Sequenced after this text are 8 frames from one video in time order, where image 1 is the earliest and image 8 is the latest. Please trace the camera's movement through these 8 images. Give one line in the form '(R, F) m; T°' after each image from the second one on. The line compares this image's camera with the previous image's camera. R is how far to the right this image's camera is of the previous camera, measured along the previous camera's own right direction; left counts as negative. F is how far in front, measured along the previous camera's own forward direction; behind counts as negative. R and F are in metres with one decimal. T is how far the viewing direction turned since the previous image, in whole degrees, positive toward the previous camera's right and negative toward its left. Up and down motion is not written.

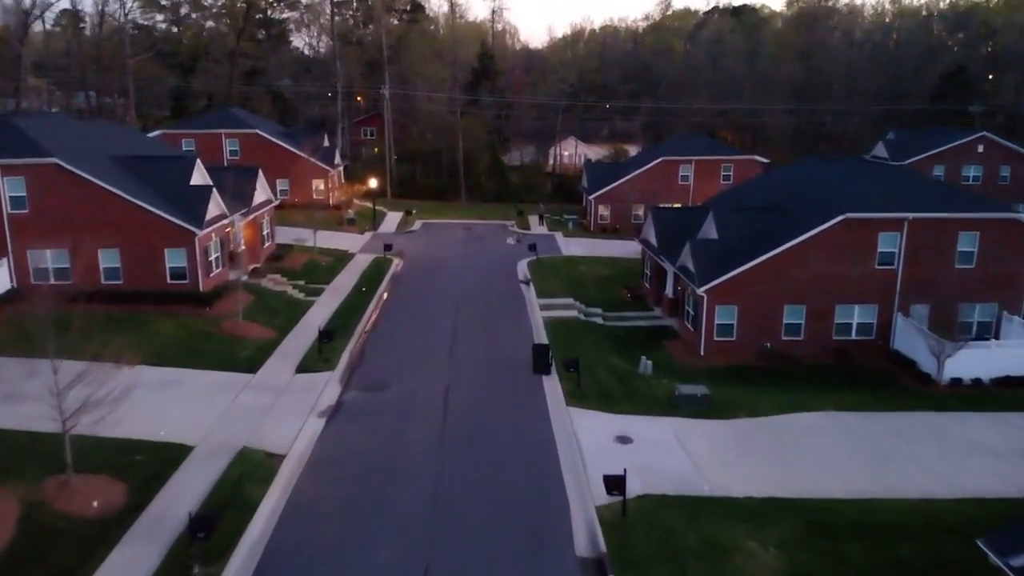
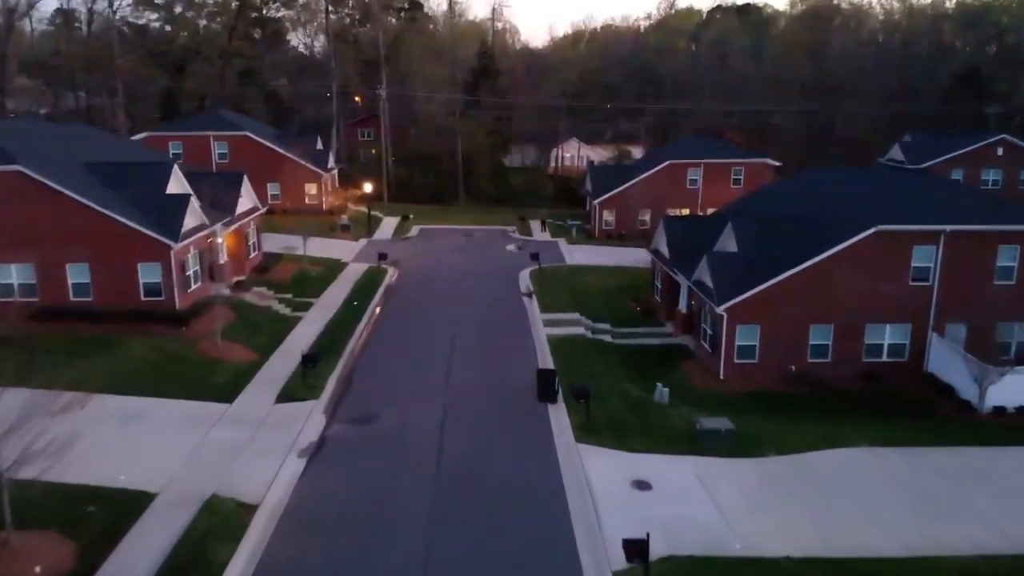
(-0.1, +1.9) m; 0°
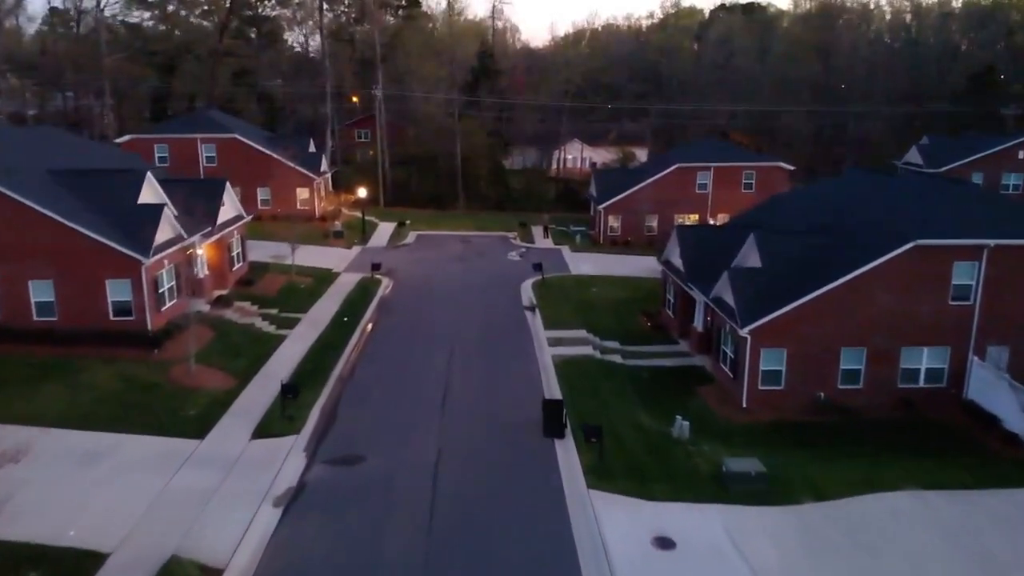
(-0.1, +1.9) m; 0°
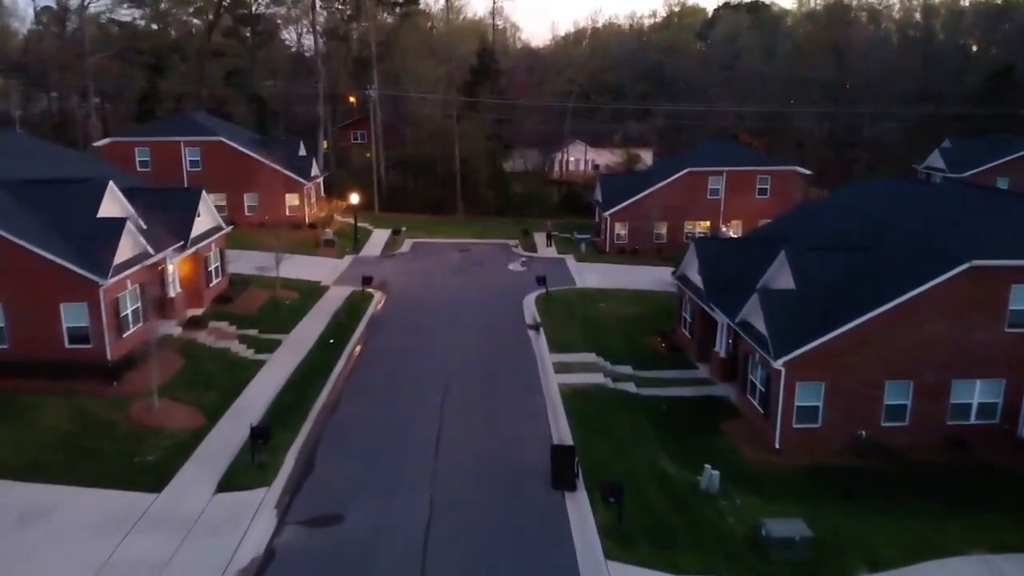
(-0.1, +2.3) m; 0°
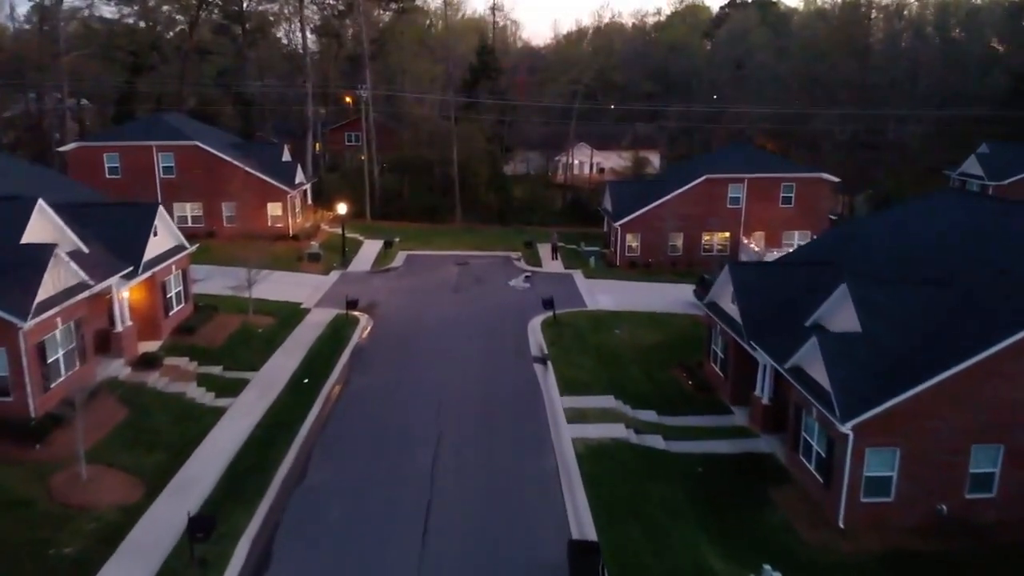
(-0.1, +3.3) m; 0°
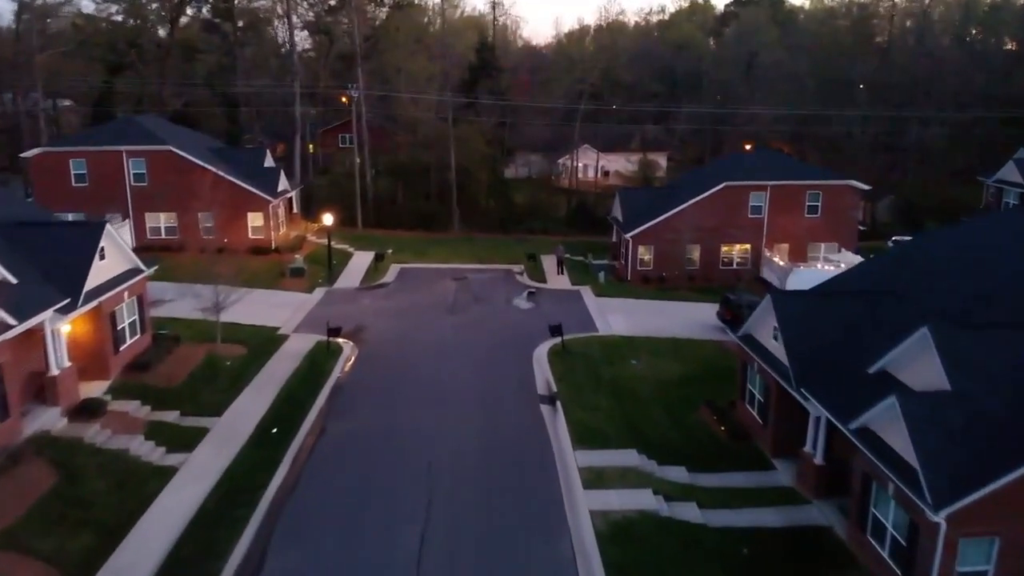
(-0.1, +3.0) m; 0°
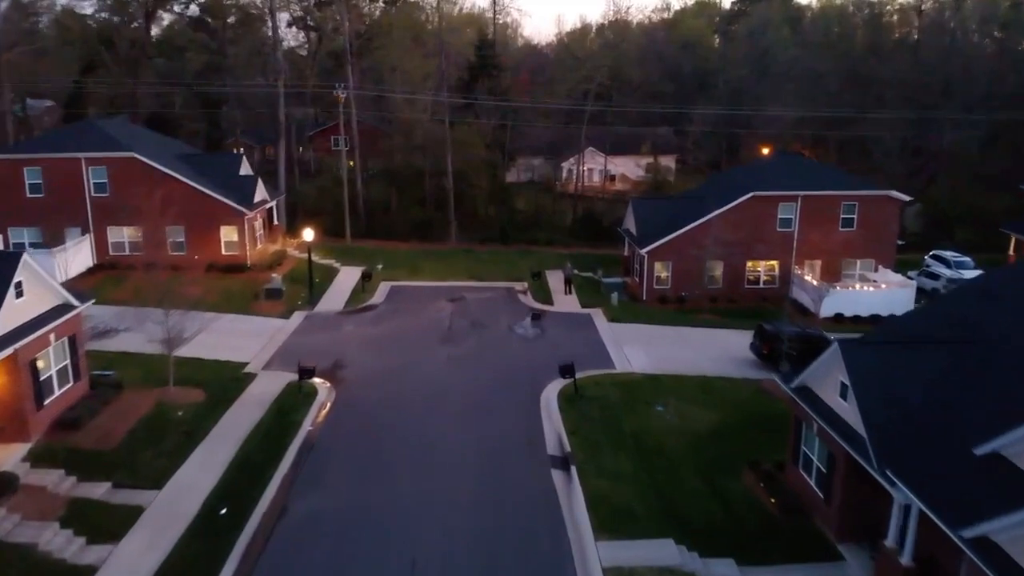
(-0.1, +3.3) m; 0°
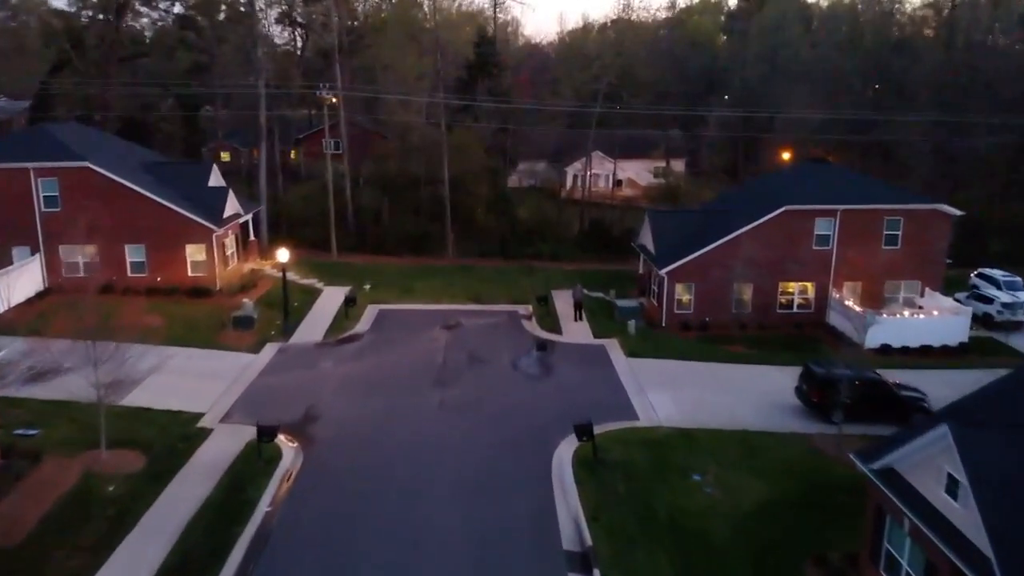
(-0.1, +3.3) m; 0°
